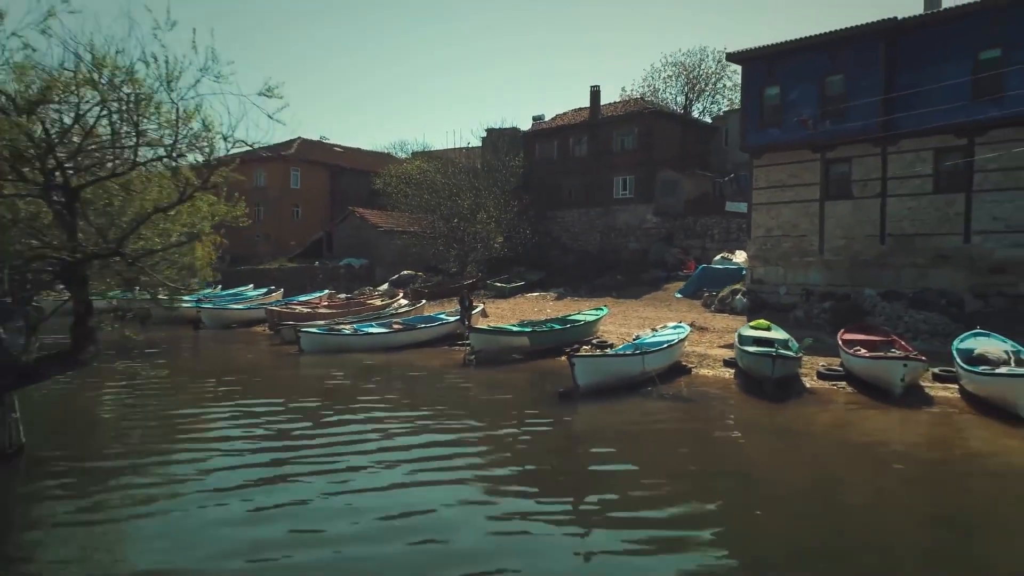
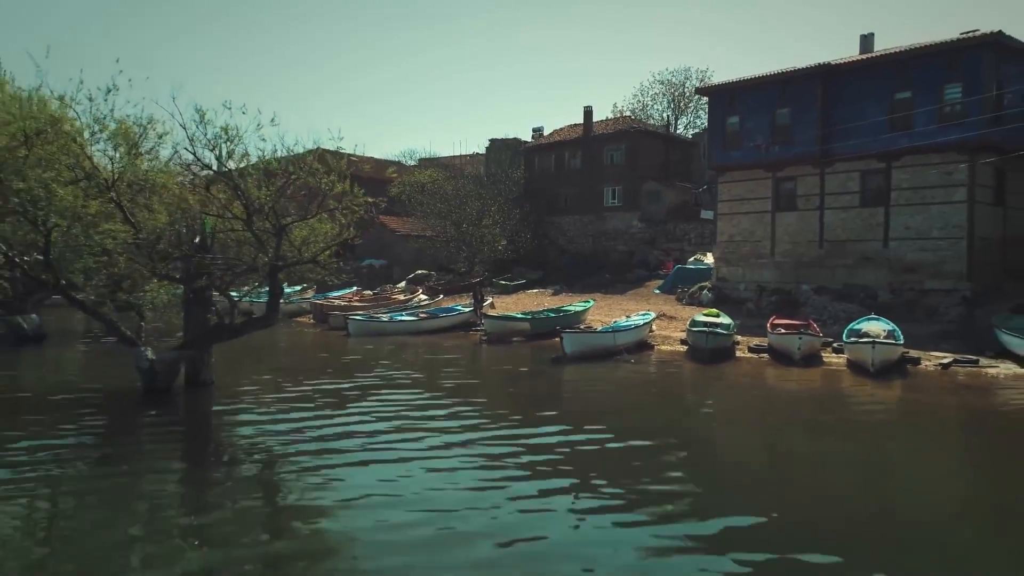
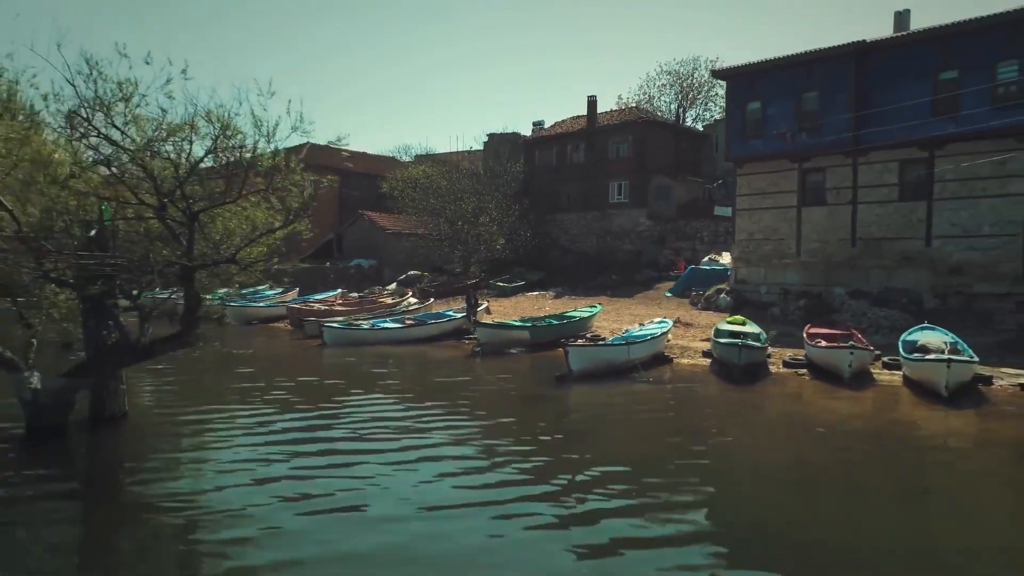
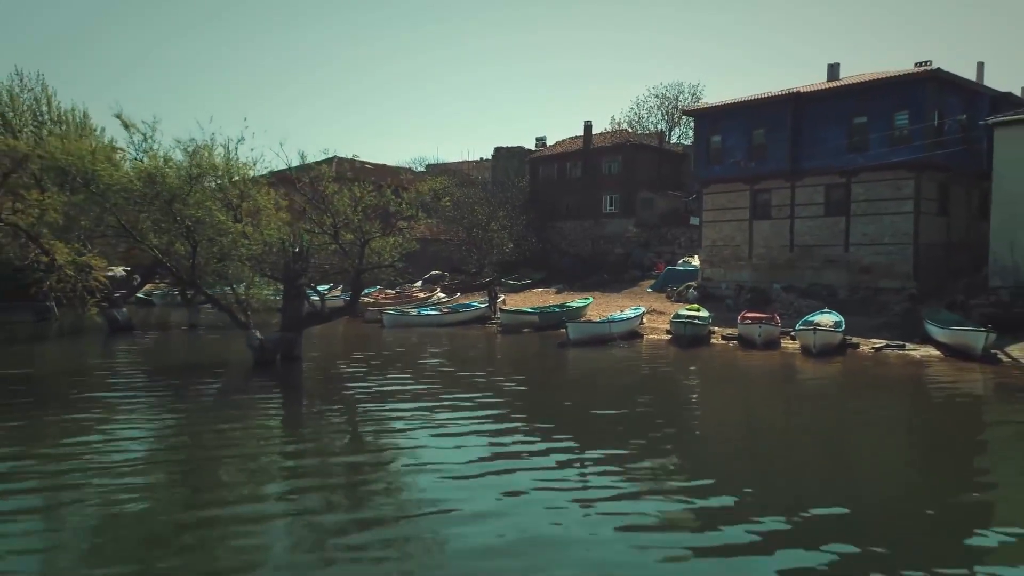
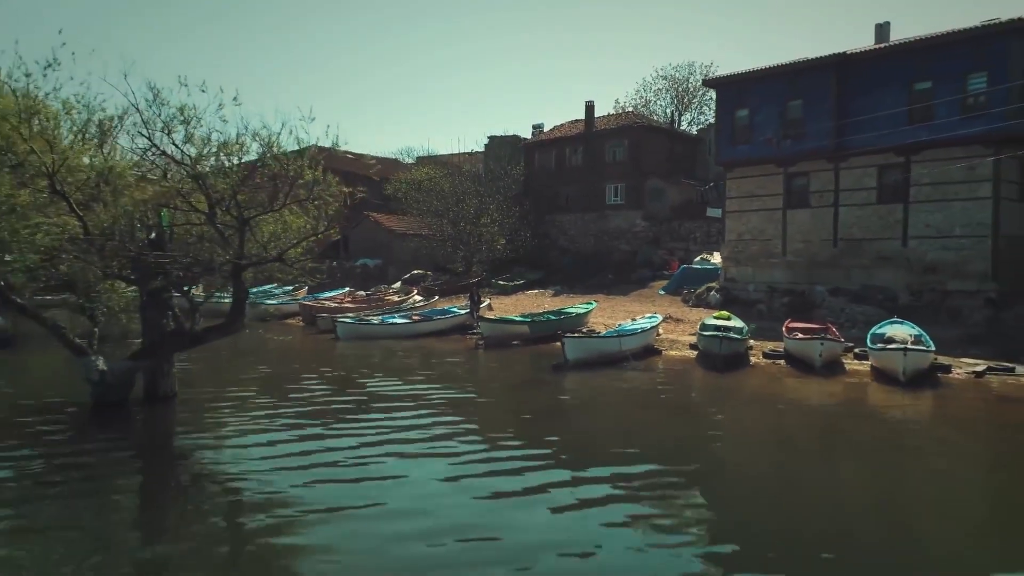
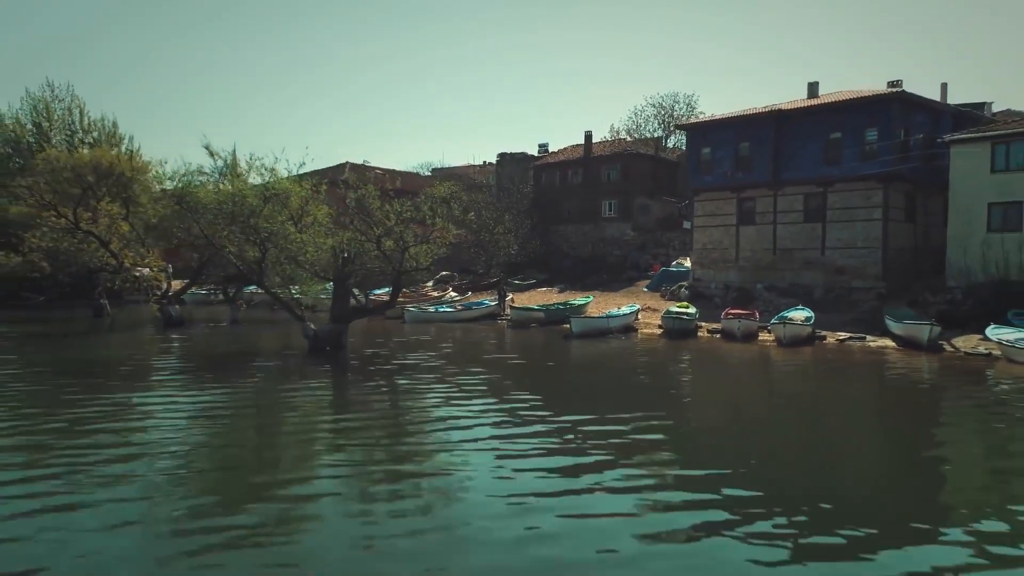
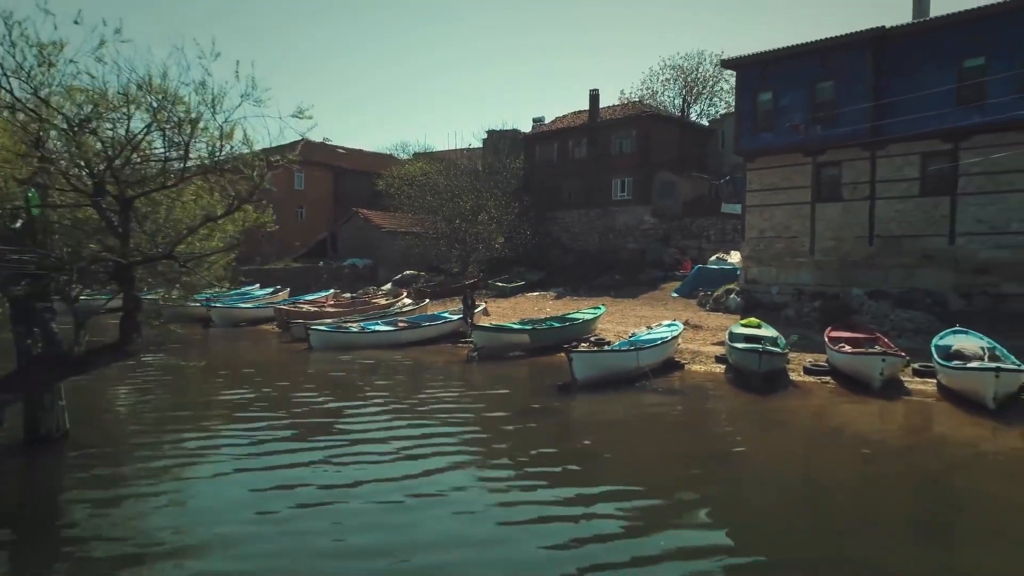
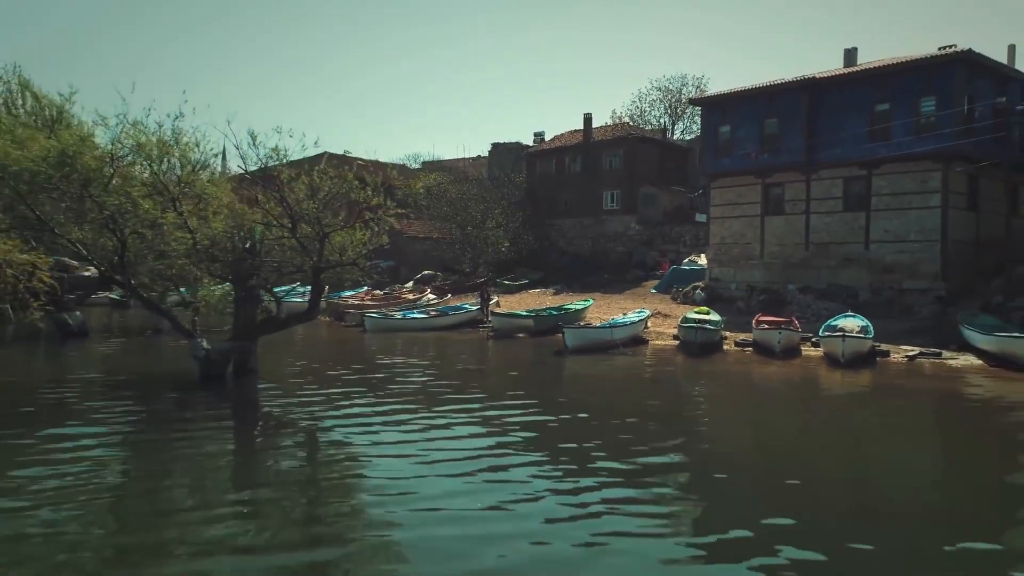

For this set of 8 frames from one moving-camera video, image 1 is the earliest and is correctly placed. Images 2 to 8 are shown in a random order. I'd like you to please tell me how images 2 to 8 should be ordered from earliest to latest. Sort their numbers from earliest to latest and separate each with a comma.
7, 3, 5, 2, 8, 4, 6
